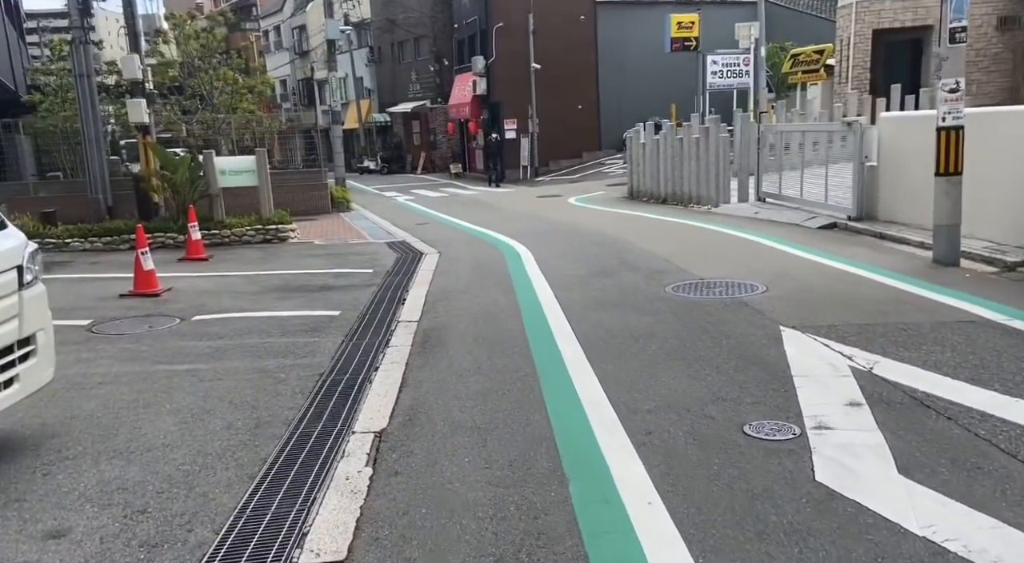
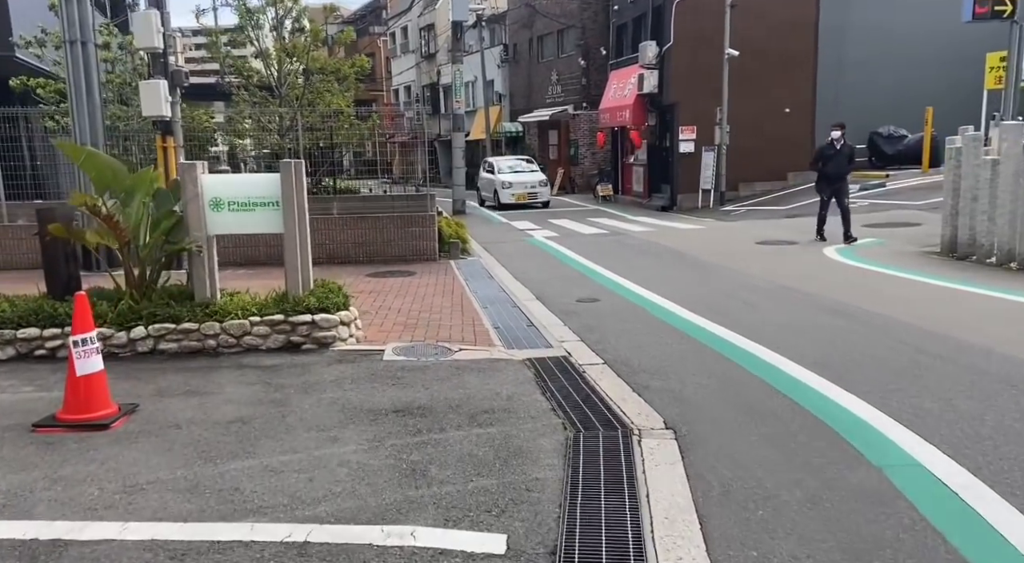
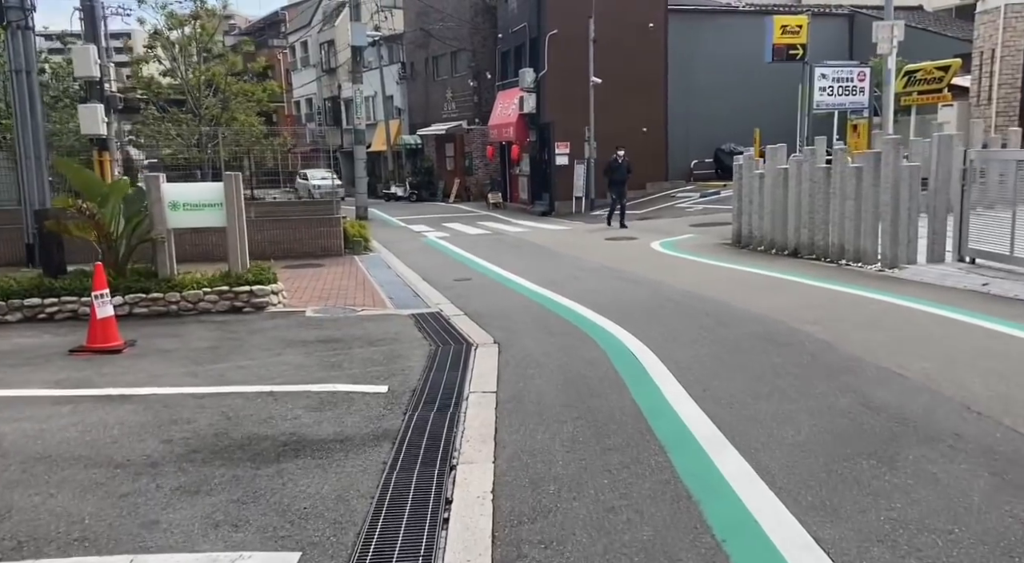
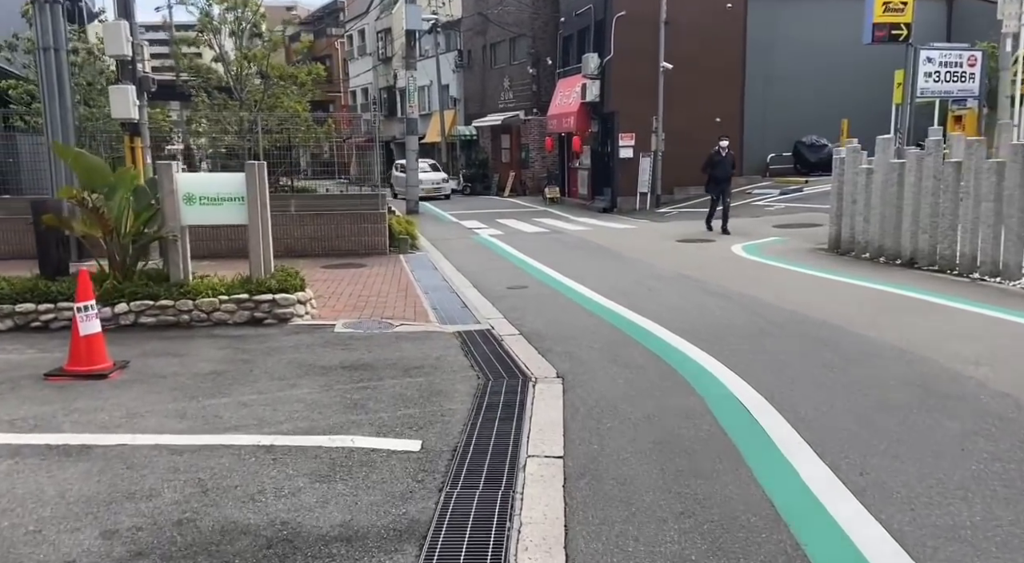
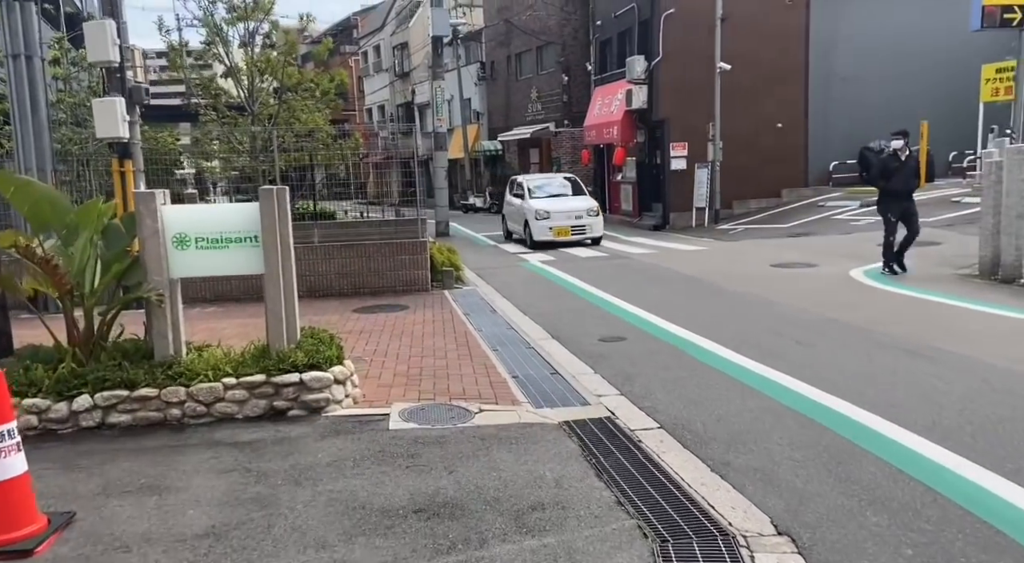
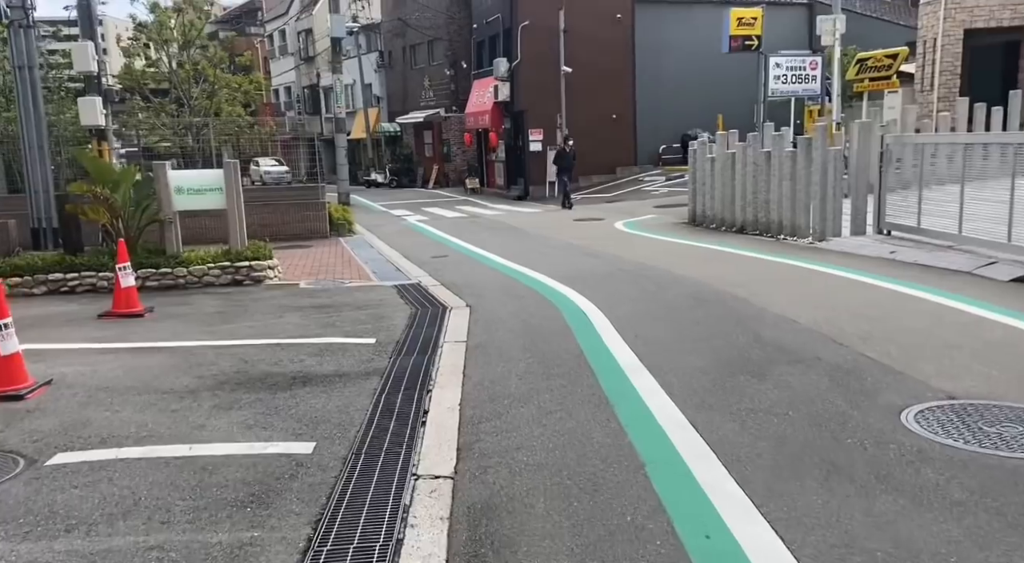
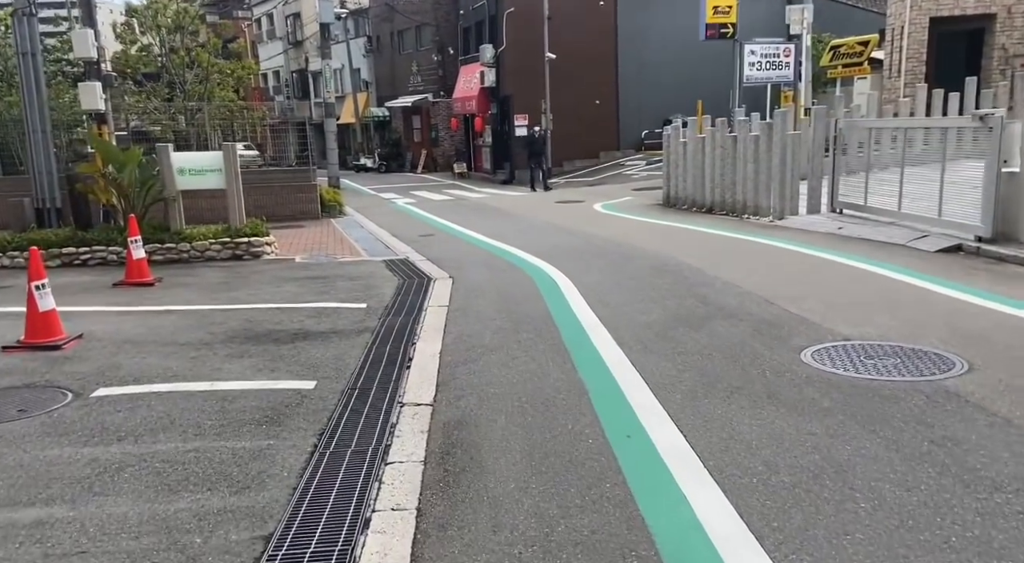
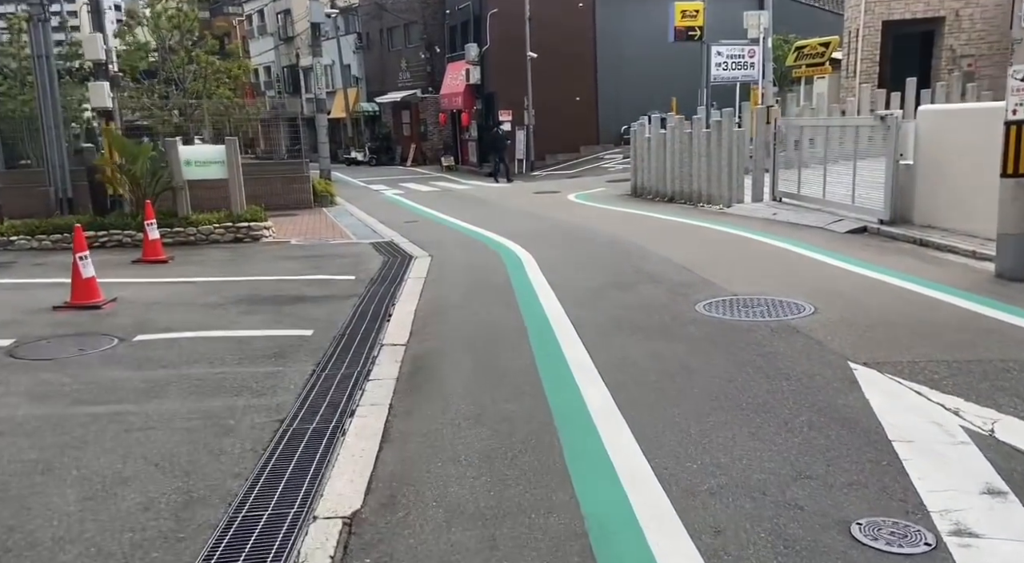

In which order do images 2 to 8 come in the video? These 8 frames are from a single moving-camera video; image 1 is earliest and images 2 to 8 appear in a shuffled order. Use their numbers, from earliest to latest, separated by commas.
8, 7, 6, 3, 4, 2, 5
